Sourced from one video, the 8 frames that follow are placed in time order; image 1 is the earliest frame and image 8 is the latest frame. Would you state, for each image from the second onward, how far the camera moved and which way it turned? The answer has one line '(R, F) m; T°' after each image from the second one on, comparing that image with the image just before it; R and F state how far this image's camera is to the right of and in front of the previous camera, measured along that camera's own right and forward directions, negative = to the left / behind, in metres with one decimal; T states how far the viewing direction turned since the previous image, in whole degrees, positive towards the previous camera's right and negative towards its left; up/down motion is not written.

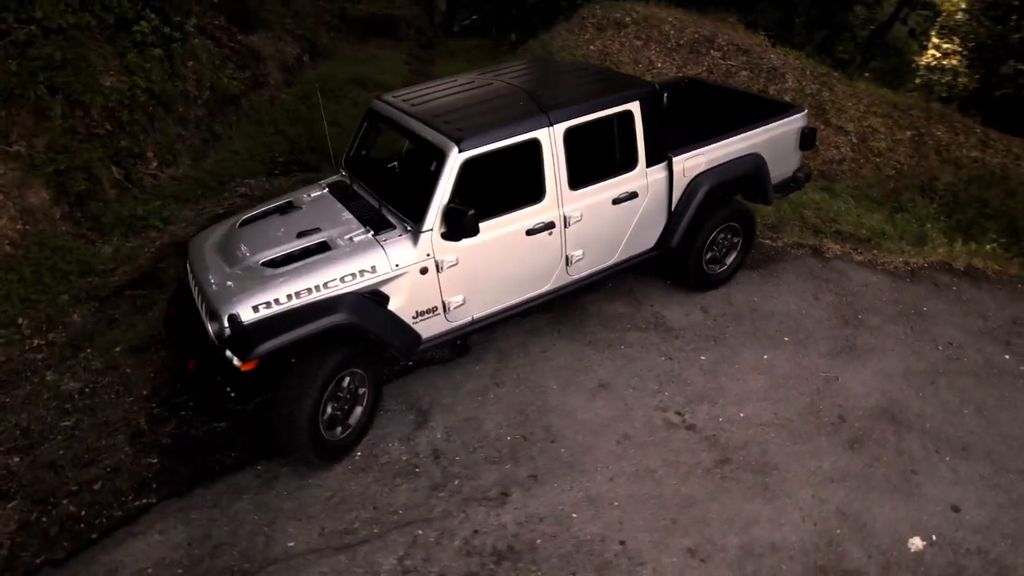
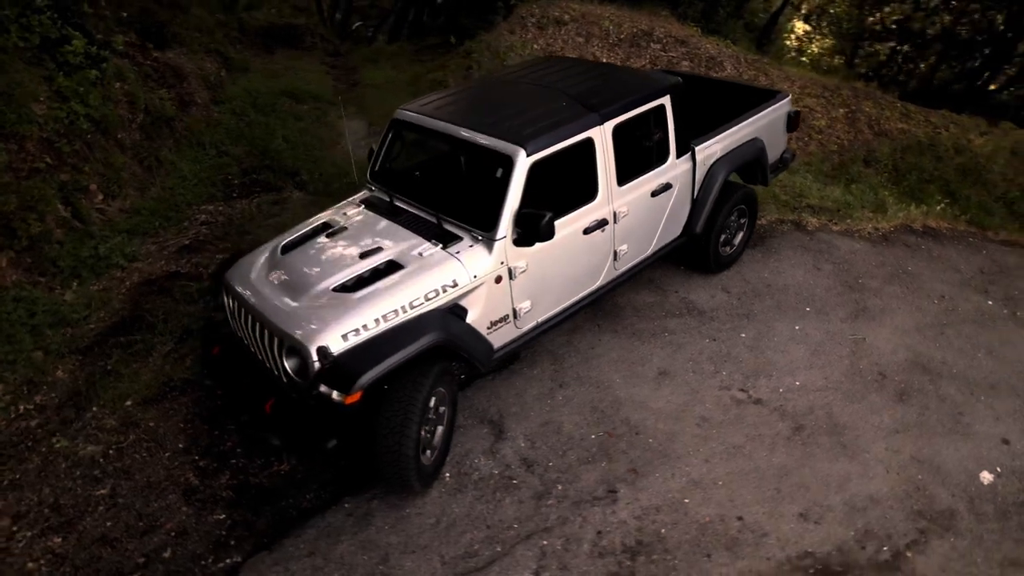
(-1.3, +0.1) m; +9°
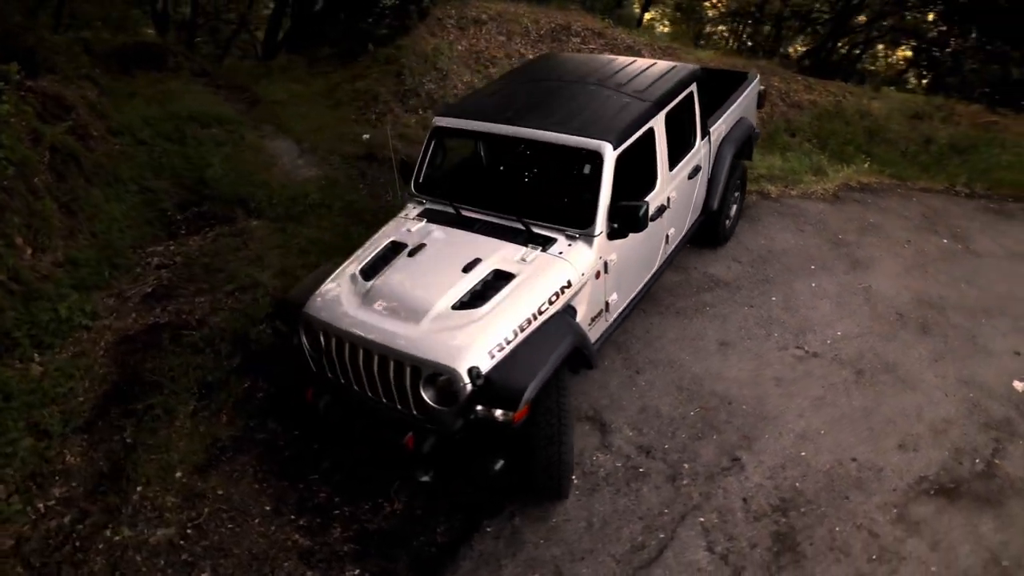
(-1.7, +0.2) m; +12°
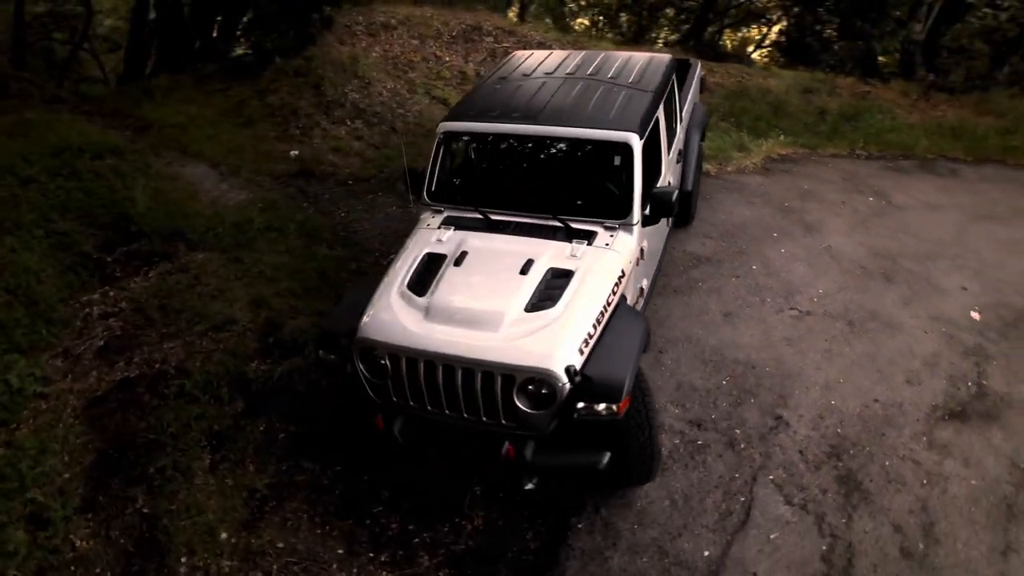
(-1.2, +0.1) m; +11°
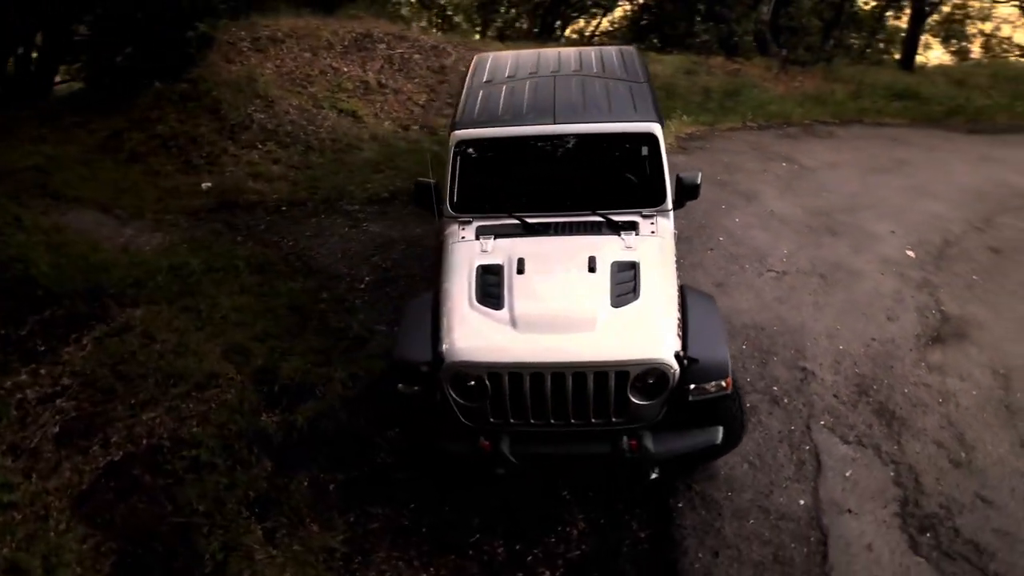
(-1.4, +0.2) m; +13°
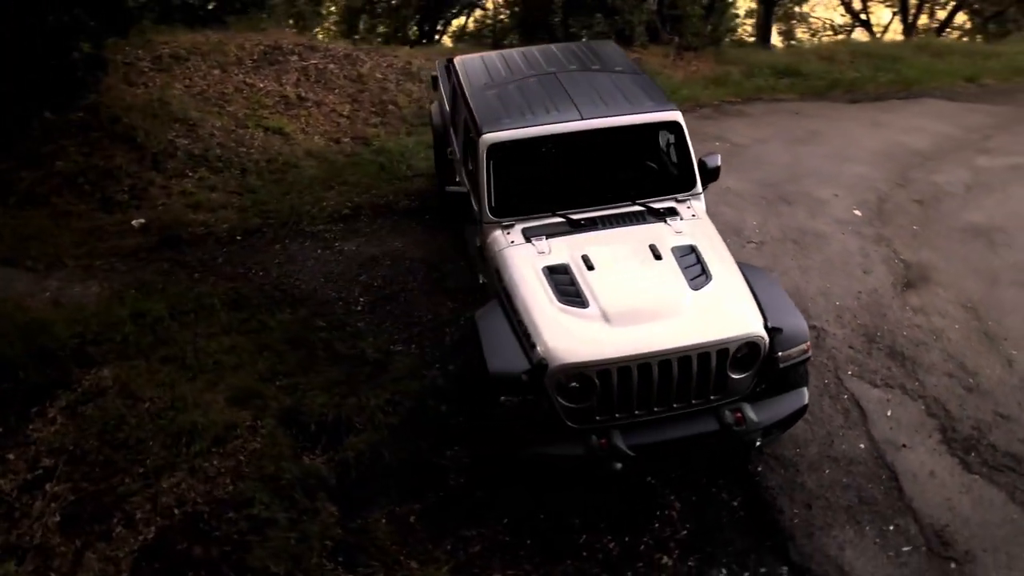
(-1.3, +0.2) m; +11°
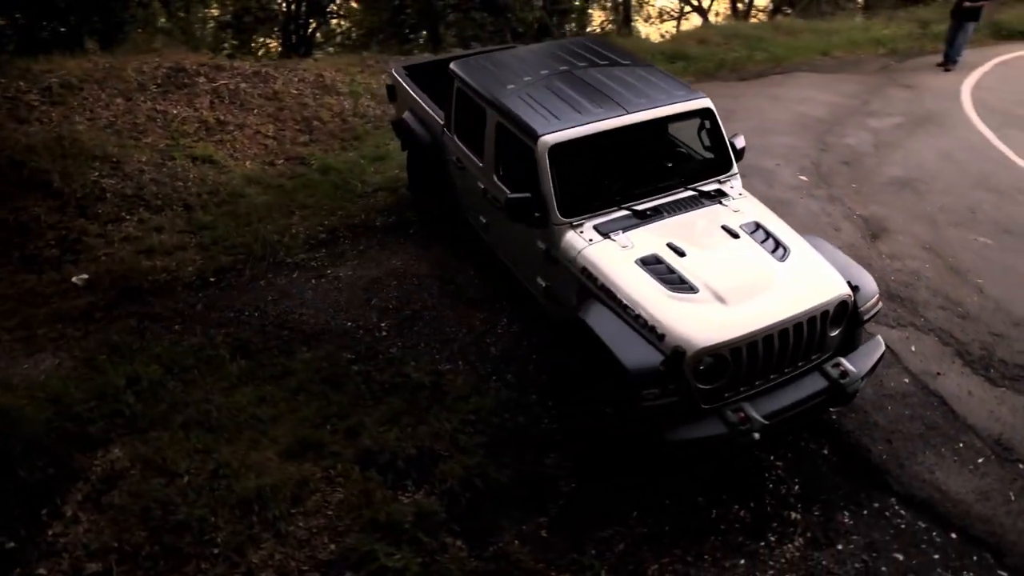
(-1.6, +0.2) m; +12°
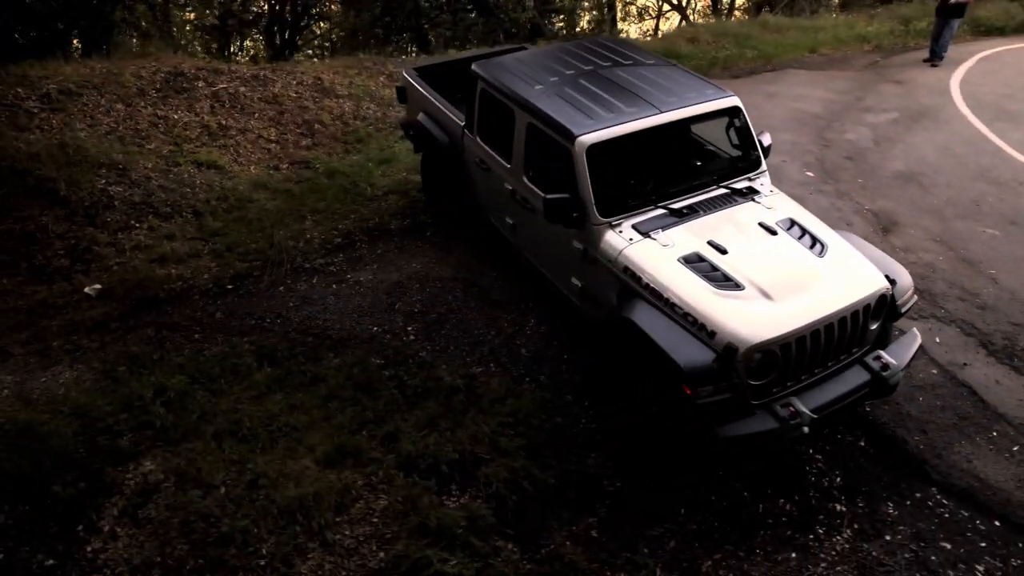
(-0.5, 0.0) m; +2°
